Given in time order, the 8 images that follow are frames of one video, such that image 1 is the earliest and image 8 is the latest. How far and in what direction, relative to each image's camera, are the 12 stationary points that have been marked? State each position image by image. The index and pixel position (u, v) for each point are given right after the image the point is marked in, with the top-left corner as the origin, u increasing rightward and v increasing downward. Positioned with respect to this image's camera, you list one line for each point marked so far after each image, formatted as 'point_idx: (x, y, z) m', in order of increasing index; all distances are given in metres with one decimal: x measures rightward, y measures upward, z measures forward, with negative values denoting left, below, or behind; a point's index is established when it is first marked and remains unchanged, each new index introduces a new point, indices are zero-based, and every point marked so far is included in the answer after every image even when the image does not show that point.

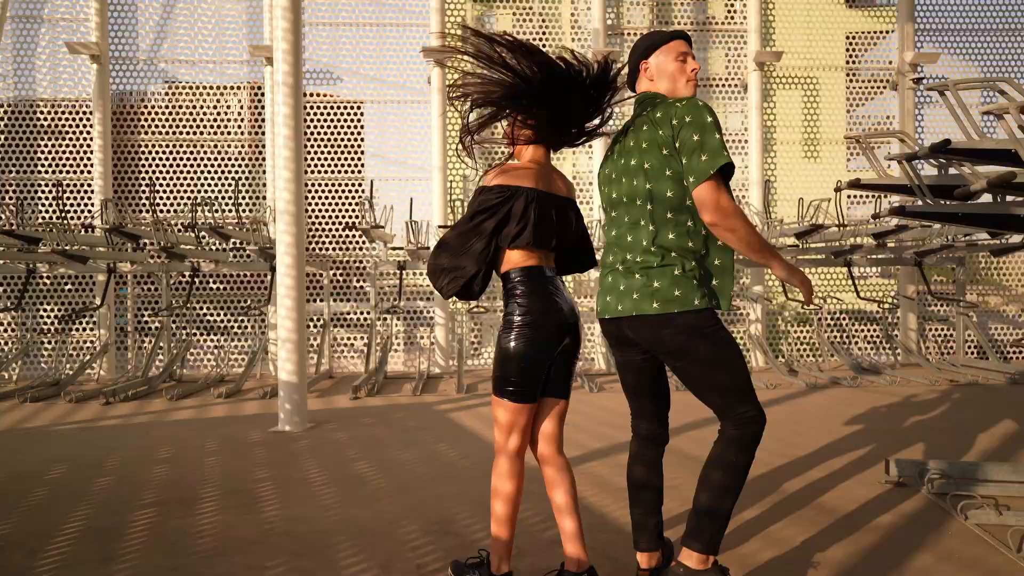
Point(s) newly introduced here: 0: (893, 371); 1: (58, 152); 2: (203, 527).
0: (+3.2, -0.7, +7.8) m
1: (-4.3, +1.3, +8.9) m
2: (-1.1, -0.9, +3.3) m
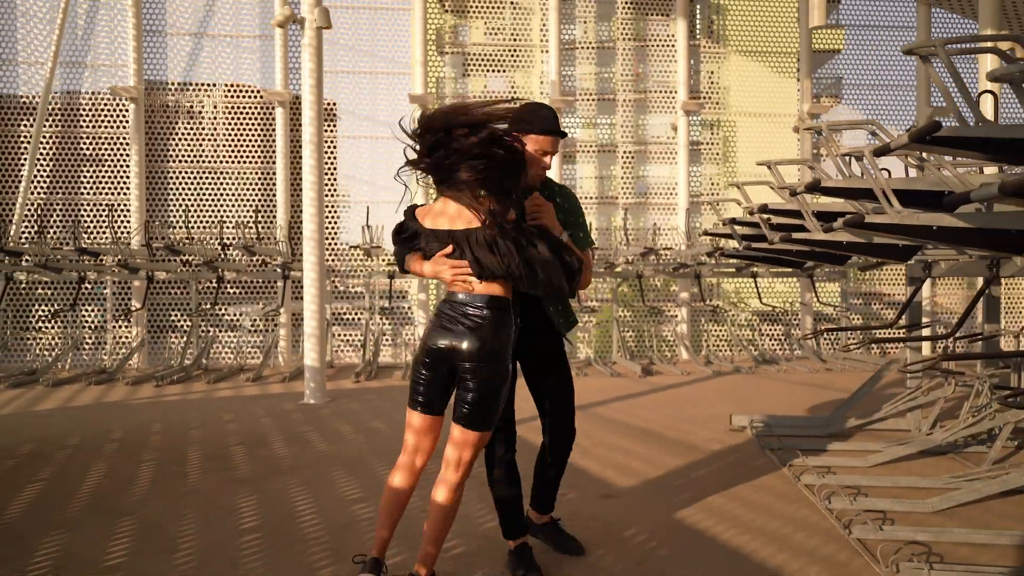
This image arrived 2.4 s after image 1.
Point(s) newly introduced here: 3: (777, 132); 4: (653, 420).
0: (+2.9, -0.8, +9.7) m
1: (-4.7, +1.3, +10.6) m
2: (-1.3, -0.9, +5.1) m
3: (+3.2, +1.9, +11.4) m
4: (+0.9, -0.9, +6.2) m
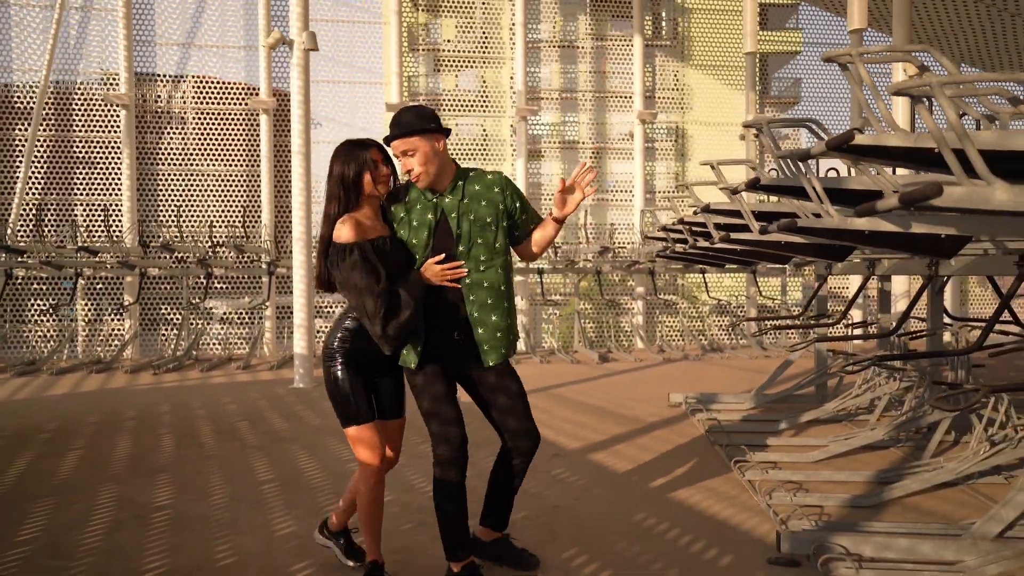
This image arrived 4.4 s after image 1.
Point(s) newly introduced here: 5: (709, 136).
0: (+2.5, -0.7, +10.7) m
1: (-5.1, +1.3, +11.3) m
2: (-1.5, -0.9, +5.9) m
3: (+2.8, +2.0, +12.3) m
4: (+0.7, -0.8, +7.1) m
5: (+2.6, +2.0, +12.3) m
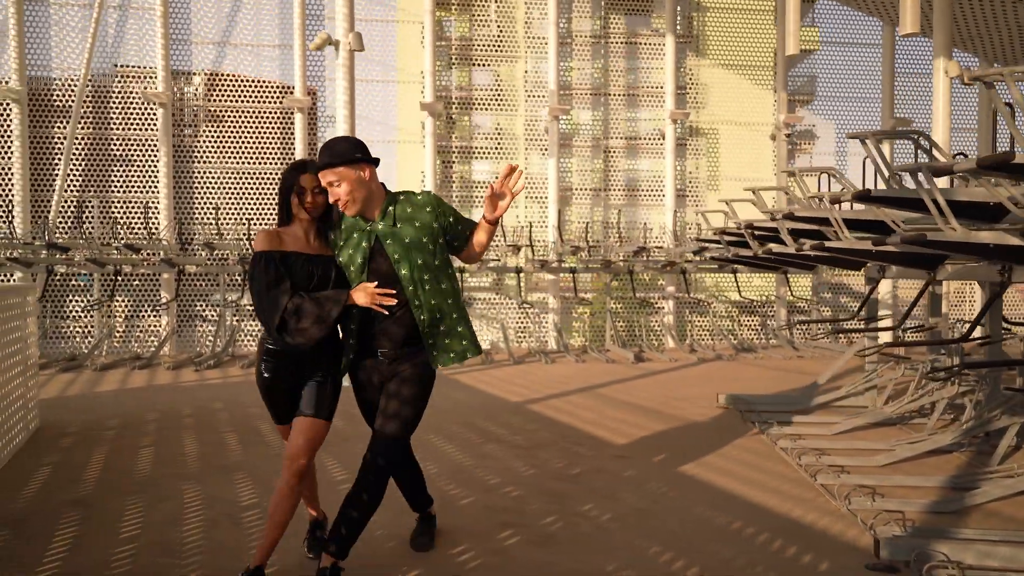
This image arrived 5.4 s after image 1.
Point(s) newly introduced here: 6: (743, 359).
0: (+2.9, -0.7, +10.7) m
1: (-4.7, +1.4, +11.4) m
2: (-1.1, -0.9, +6.0) m
3: (+3.2, +2.0, +12.4) m
4: (+1.1, -0.8, +7.2) m
5: (+3.0, +2.0, +12.3) m
6: (+2.5, -0.8, +10.1) m
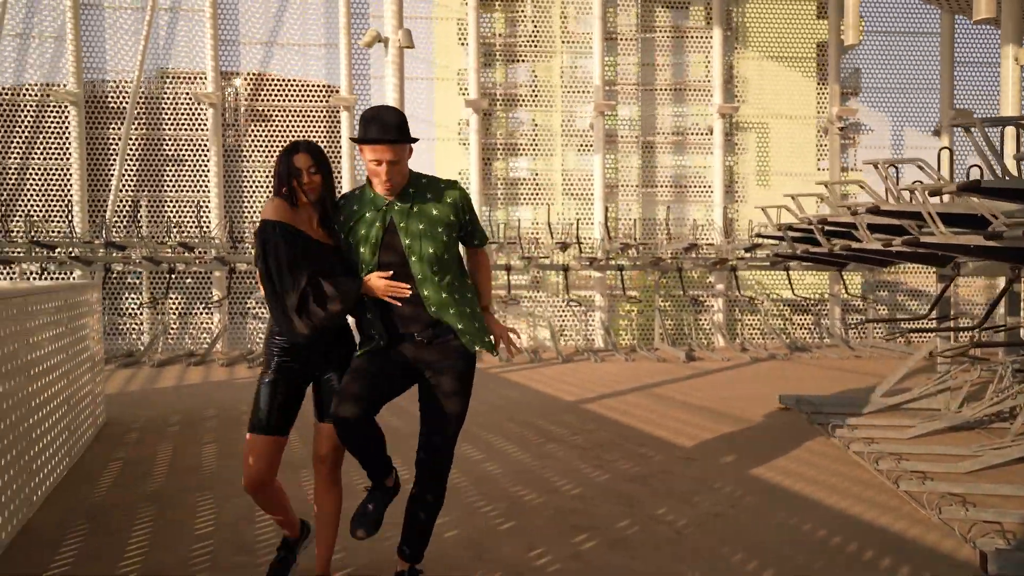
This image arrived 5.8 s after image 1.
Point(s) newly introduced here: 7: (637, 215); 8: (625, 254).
0: (+3.5, -0.7, +10.6) m
1: (-4.1, +1.4, +11.5) m
2: (-0.7, -0.9, +6.0) m
3: (+3.9, +2.0, +12.2) m
4: (+1.5, -0.8, +7.1) m
5: (+3.6, +2.1, +12.2) m
6: (+3.0, -0.8, +10.0) m
7: (+1.6, +0.9, +12.0) m
8: (+1.3, +0.4, +11.1) m
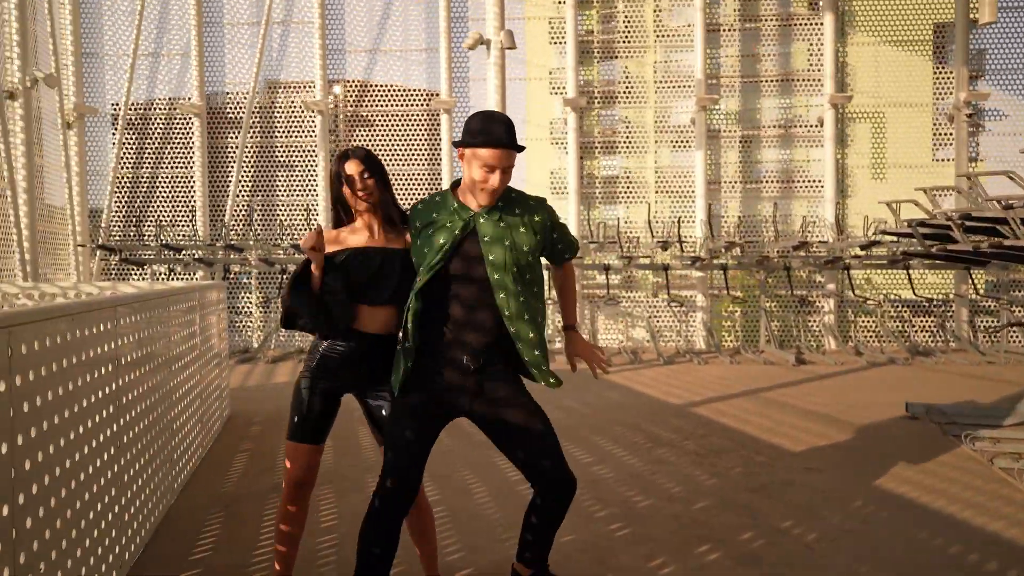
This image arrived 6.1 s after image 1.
0: (+4.6, -0.7, +10.2) m
1: (-2.8, +1.4, +11.9) m
2: (-0.1, -0.9, +6.1) m
3: (+5.2, +2.0, +11.7) m
4: (+2.3, -0.9, +7.0) m
5: (+4.9, +2.0, +11.7) m
6: (+4.1, -0.8, +9.7) m
7: (+2.9, +0.9, +11.8) m
8: (+2.5, +0.4, +10.9) m
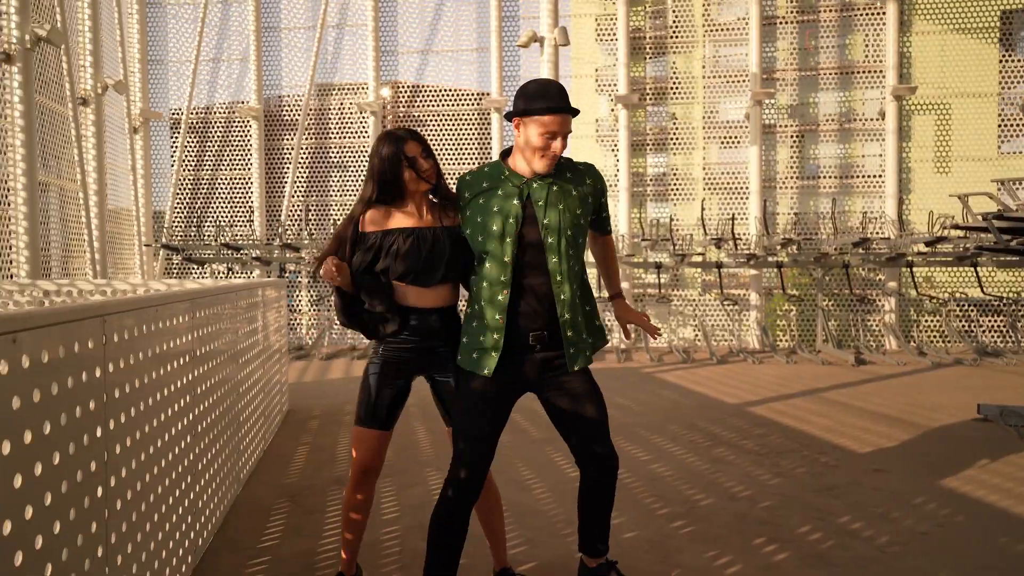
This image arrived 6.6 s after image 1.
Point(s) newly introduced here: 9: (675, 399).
0: (+5.1, -0.7, +9.9) m
1: (-2.2, +1.4, +11.9) m
2: (+0.3, -0.9, +6.0) m
3: (+5.8, +2.0, +11.4) m
4: (+2.7, -0.8, +6.8) m
5: (+5.5, +2.1, +11.4) m
6: (+4.6, -0.8, +9.4) m
7: (+3.5, +1.0, +11.6) m
8: (+3.1, +0.4, +10.7) m
9: (+1.3, -0.9, +7.4) m
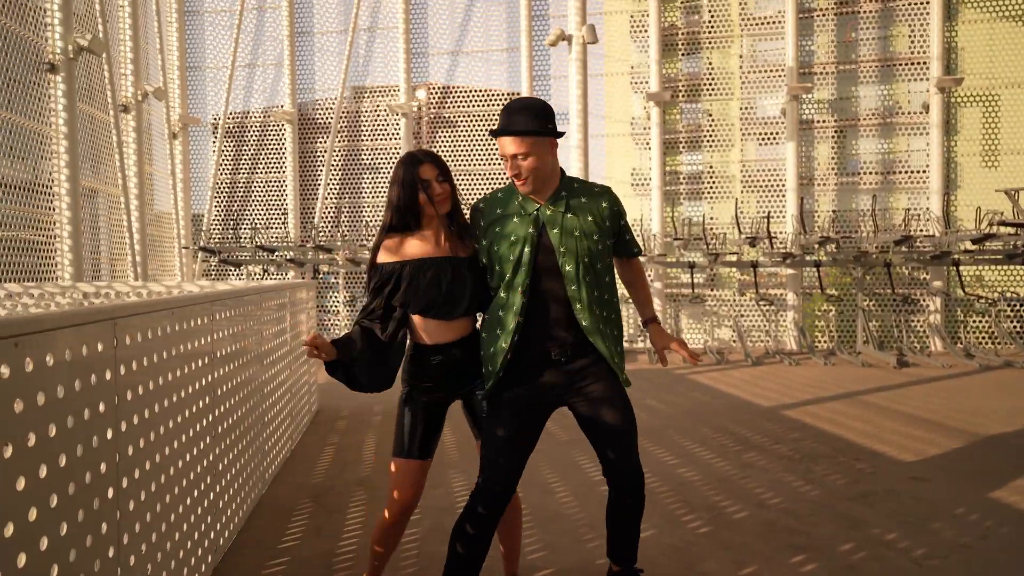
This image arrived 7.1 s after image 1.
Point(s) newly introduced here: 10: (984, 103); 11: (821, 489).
0: (+5.5, -0.7, +9.5) m
1: (-1.8, +1.4, +11.8) m
2: (+0.5, -0.9, +5.8) m
3: (+6.1, +2.0, +11.0) m
4: (+2.9, -0.8, +6.5) m
5: (+5.9, +2.1, +11.0) m
6: (+4.9, -0.7, +9.0) m
7: (+3.9, +1.0, +11.3) m
8: (+3.5, +0.4, +10.4) m
9: (+1.5, -0.9, +7.2) m
10: (+5.5, +2.1, +11.0) m
11: (+1.4, -0.9, +4.1) m
